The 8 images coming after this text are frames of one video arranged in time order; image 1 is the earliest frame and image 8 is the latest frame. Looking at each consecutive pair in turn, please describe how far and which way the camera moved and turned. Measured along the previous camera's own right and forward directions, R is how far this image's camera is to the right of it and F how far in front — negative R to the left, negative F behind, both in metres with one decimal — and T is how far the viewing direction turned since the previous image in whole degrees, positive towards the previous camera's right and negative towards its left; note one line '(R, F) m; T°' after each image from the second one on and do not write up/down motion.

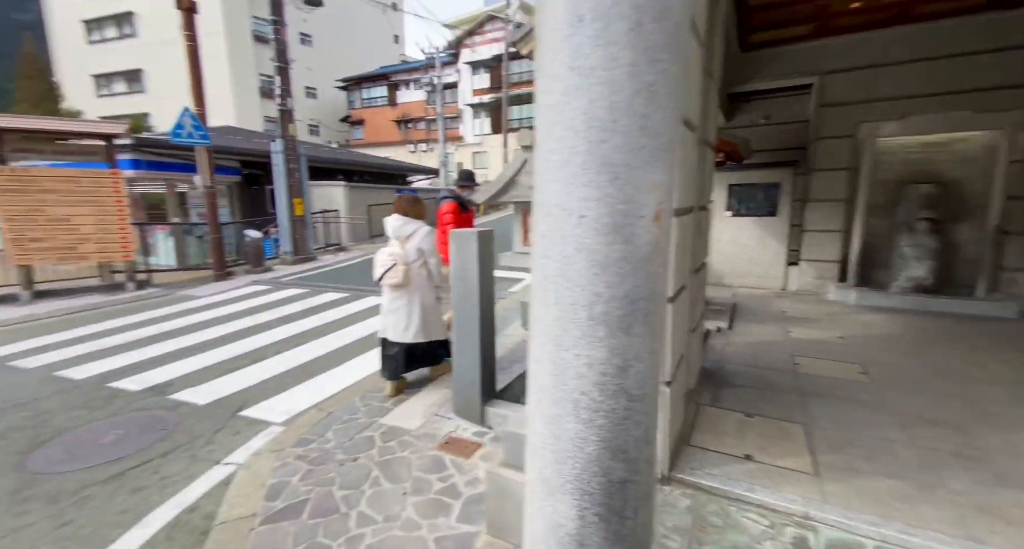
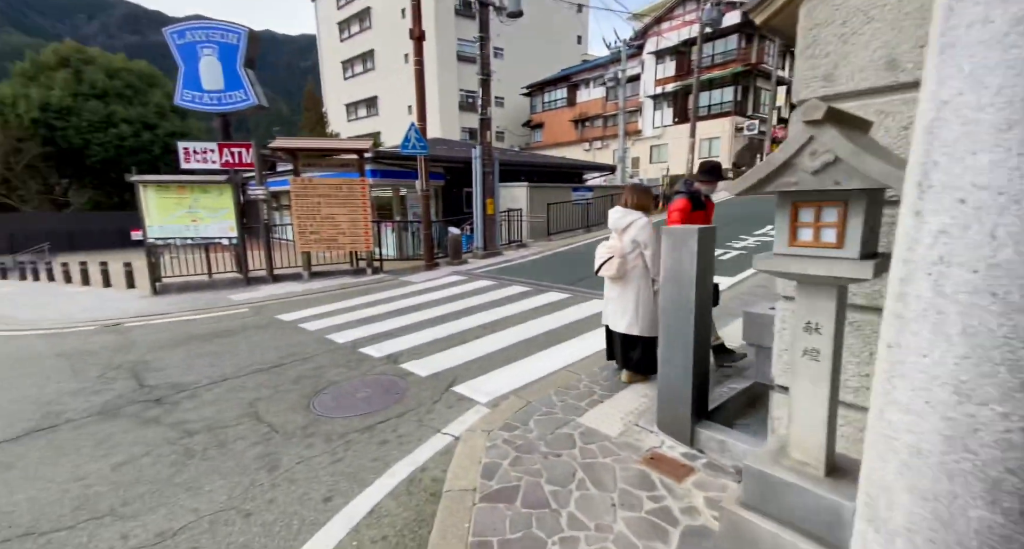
(-0.2, +0.1) m; -23°
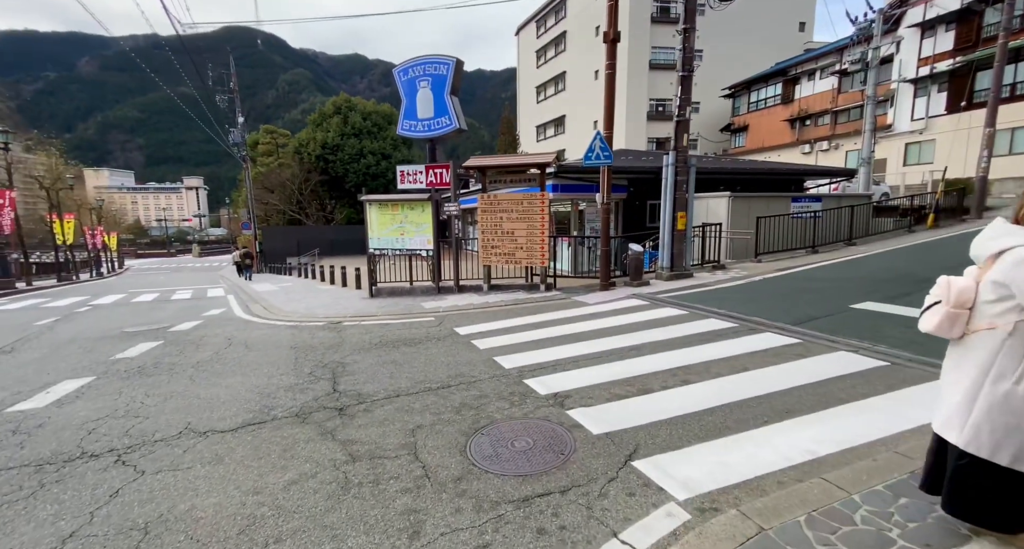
(-0.2, +0.8) m; -22°
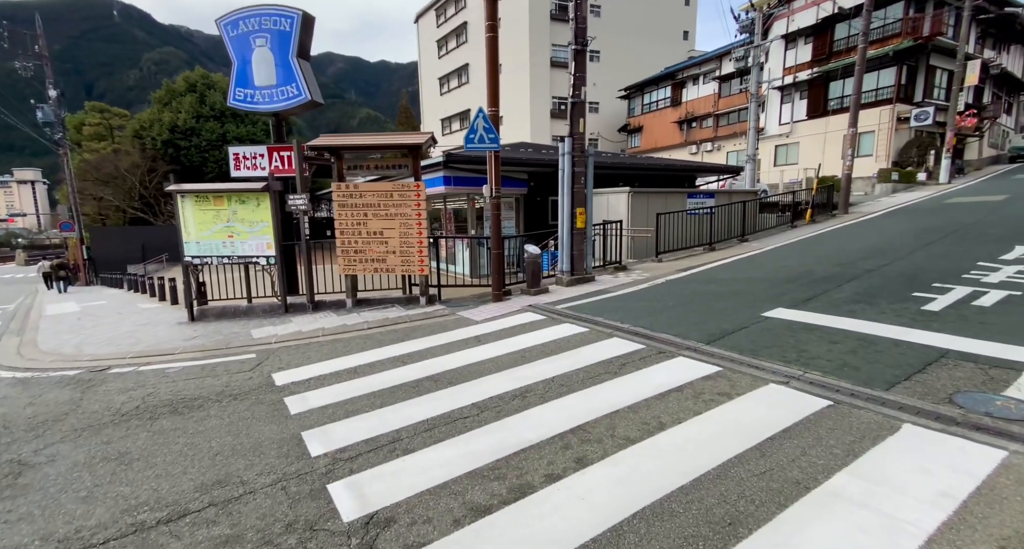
(+0.7, +1.6) m; +11°
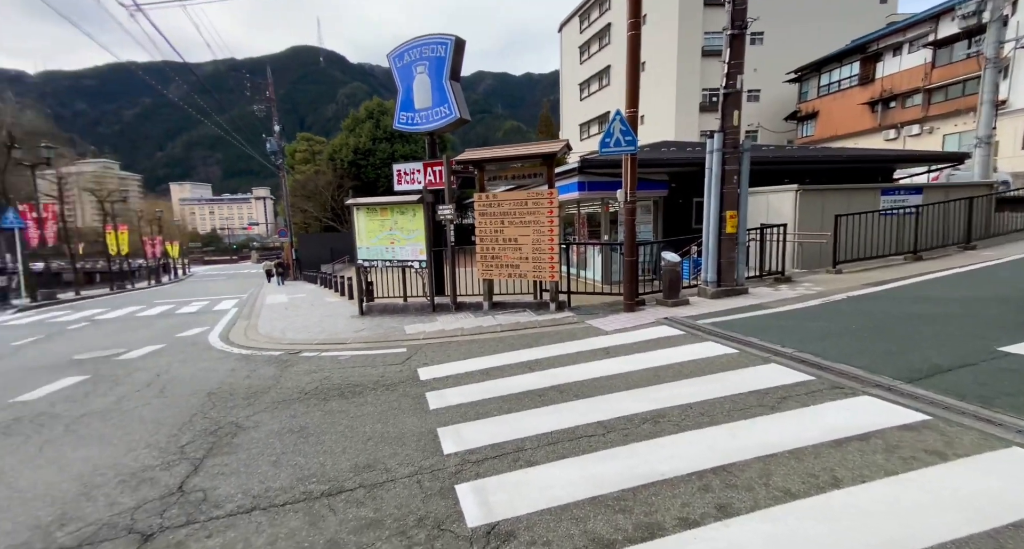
(+0.1, +0.1) m; -17°
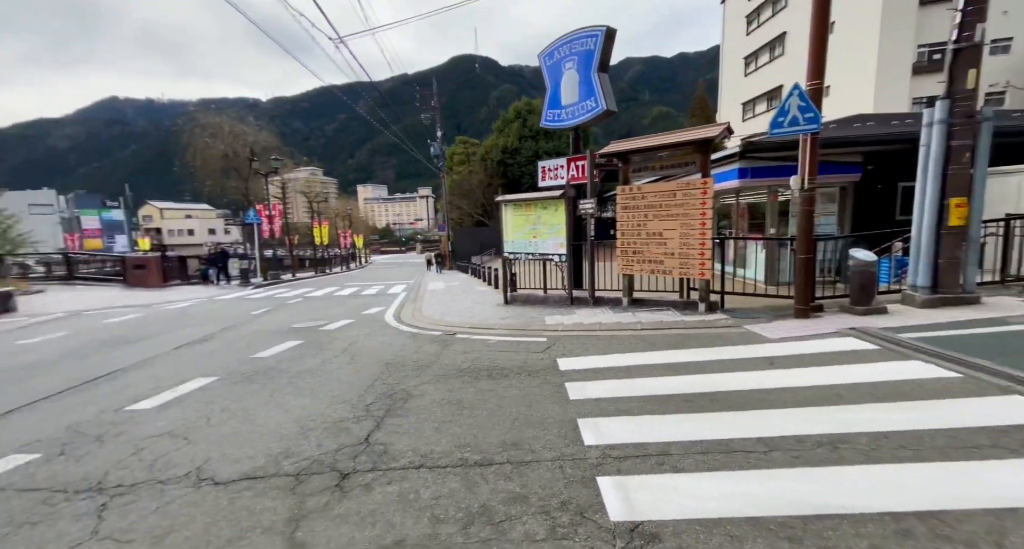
(0.0, -0.1) m; -18°
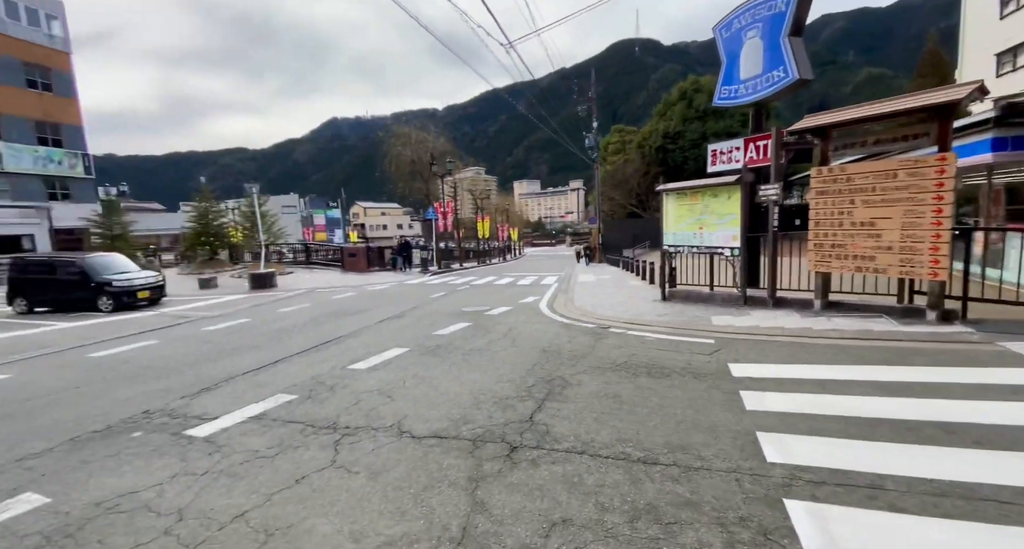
(-0.1, 0.0) m; -20°
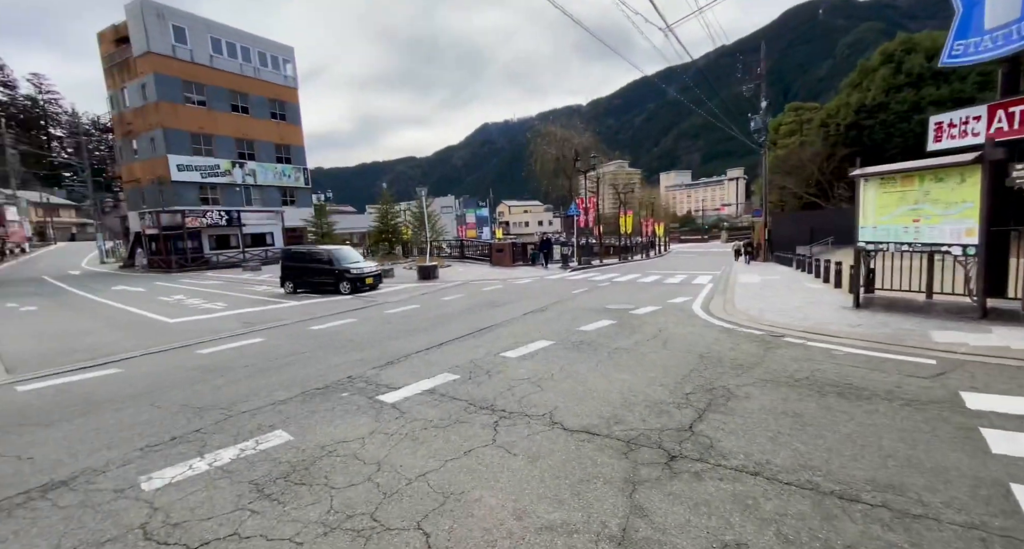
(-0.1, 0.0) m; -19°
